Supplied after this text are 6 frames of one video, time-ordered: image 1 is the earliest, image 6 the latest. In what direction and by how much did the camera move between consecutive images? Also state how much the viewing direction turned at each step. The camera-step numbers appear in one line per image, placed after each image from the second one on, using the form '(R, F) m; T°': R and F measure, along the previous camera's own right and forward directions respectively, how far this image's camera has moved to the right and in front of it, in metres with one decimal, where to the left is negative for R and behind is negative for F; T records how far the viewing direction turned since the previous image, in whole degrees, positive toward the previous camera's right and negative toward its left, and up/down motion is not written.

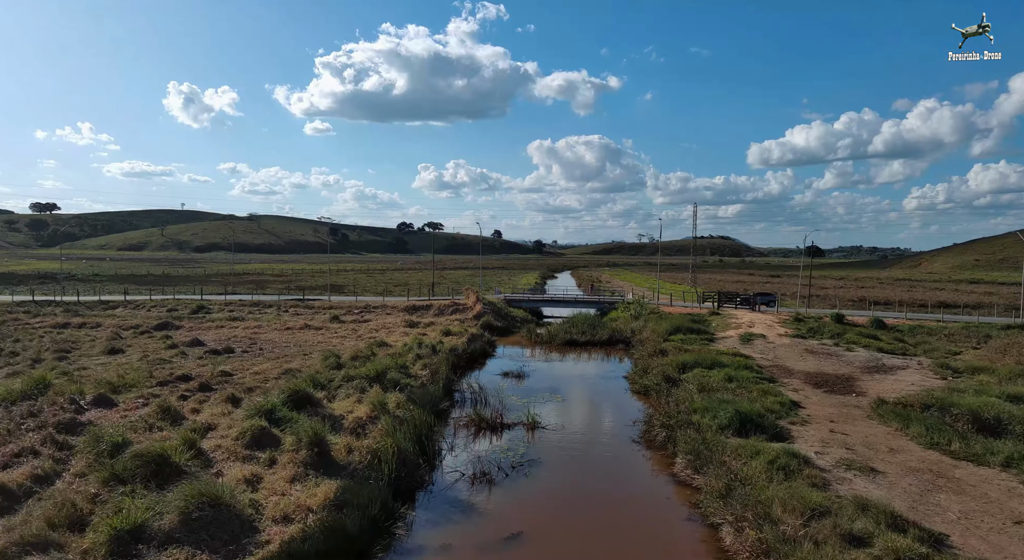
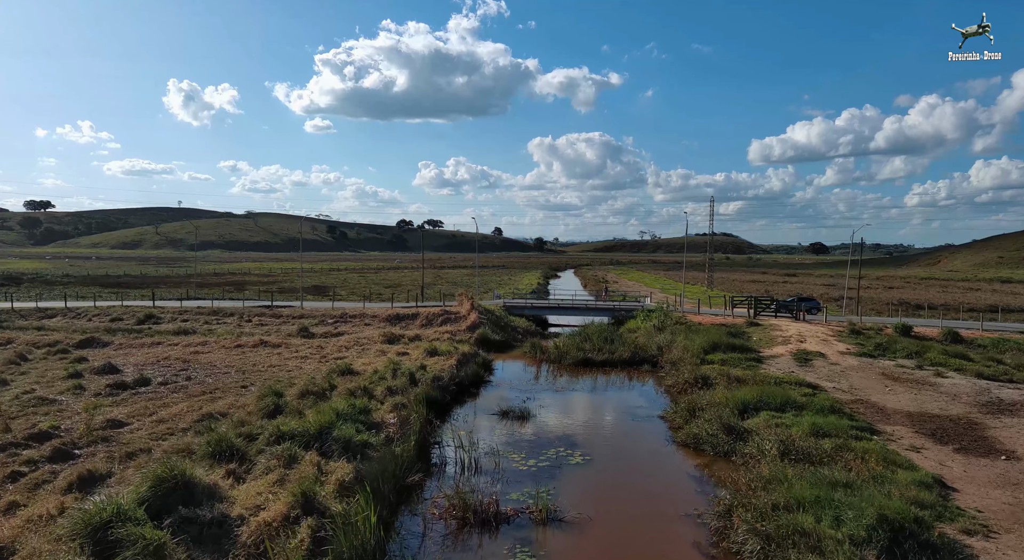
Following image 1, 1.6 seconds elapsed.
(0.0, +7.7) m; 0°
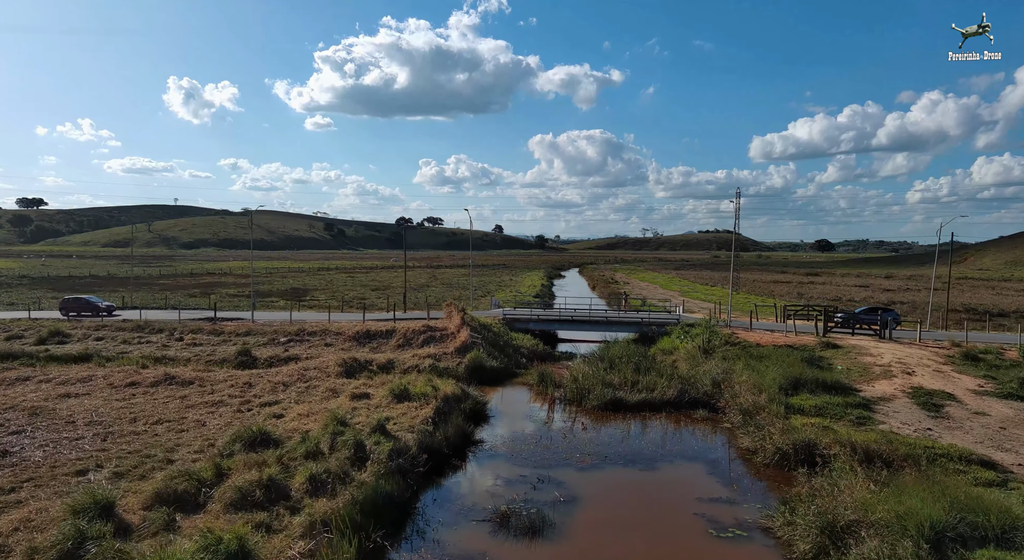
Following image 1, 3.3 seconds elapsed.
(0.0, +9.7) m; 0°
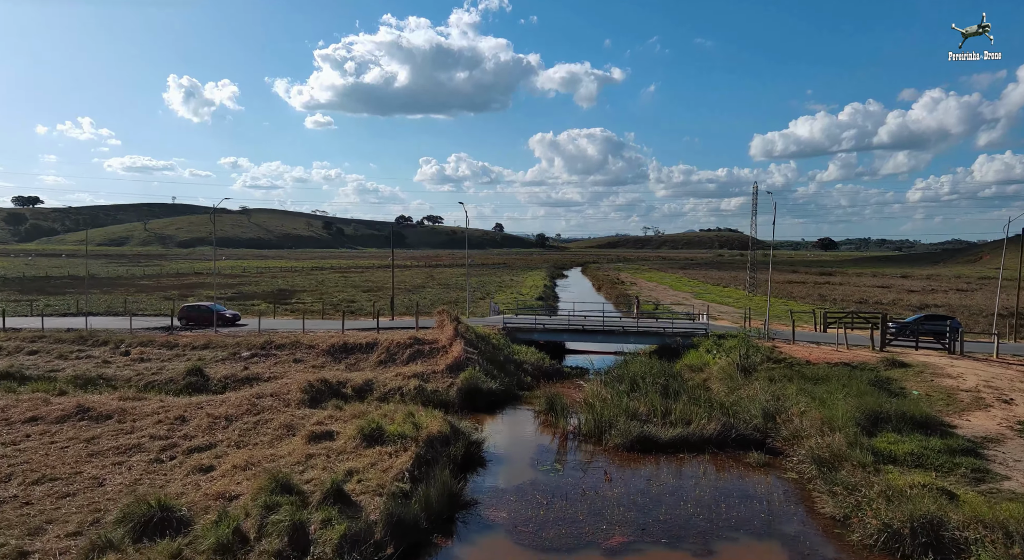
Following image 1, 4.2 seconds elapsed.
(-0.1, +5.2) m; 0°
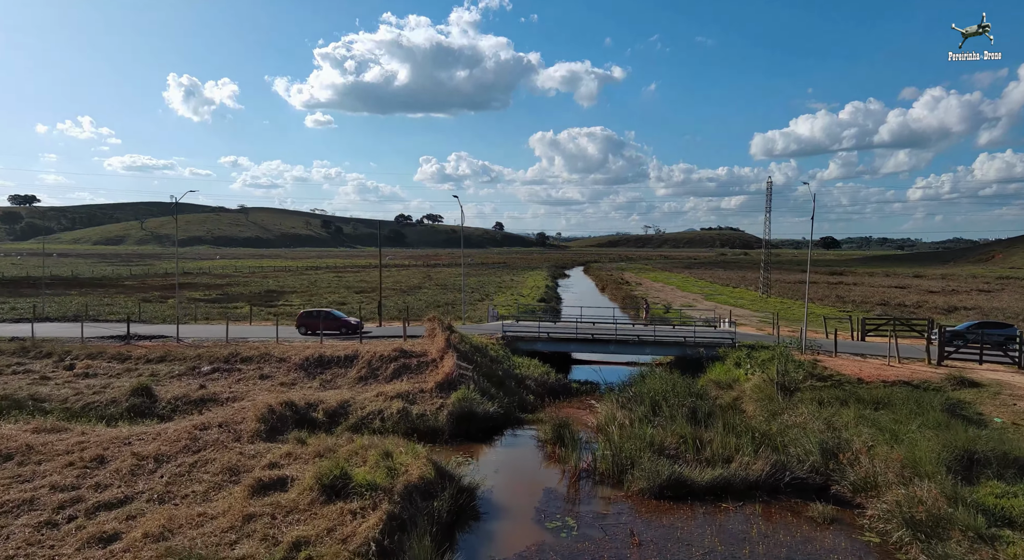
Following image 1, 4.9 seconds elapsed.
(0.0, +3.9) m; 0°
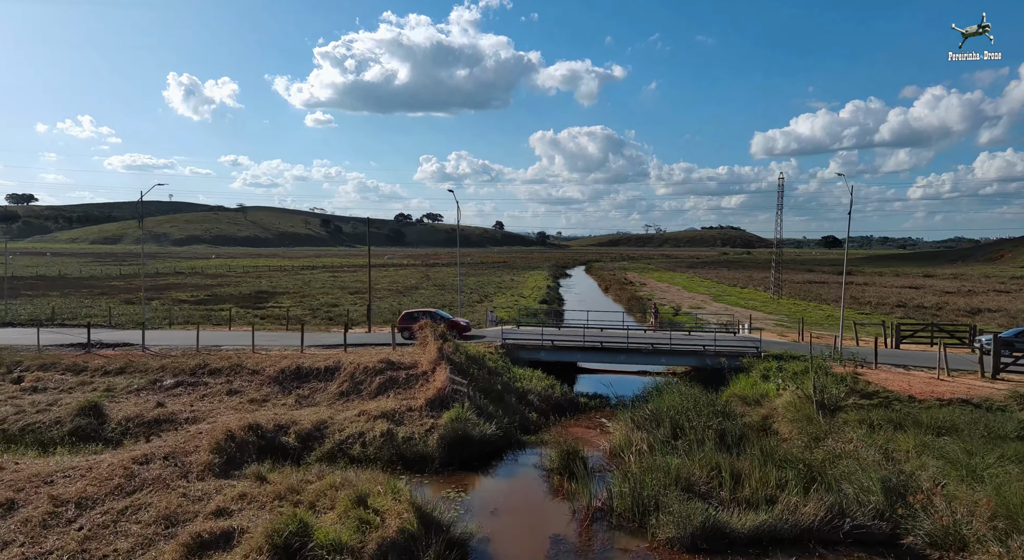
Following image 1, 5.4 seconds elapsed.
(0.0, +2.9) m; 0°
